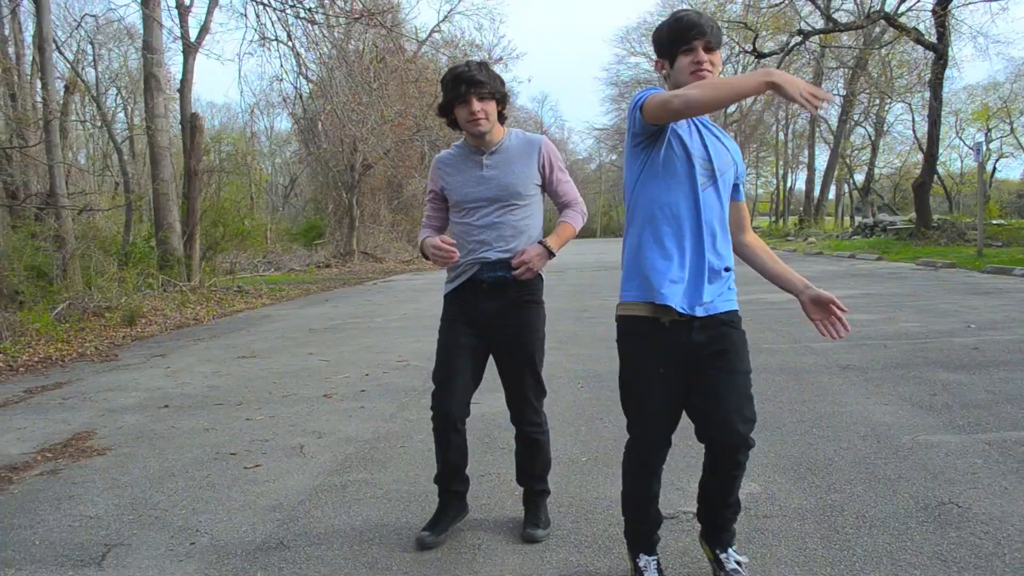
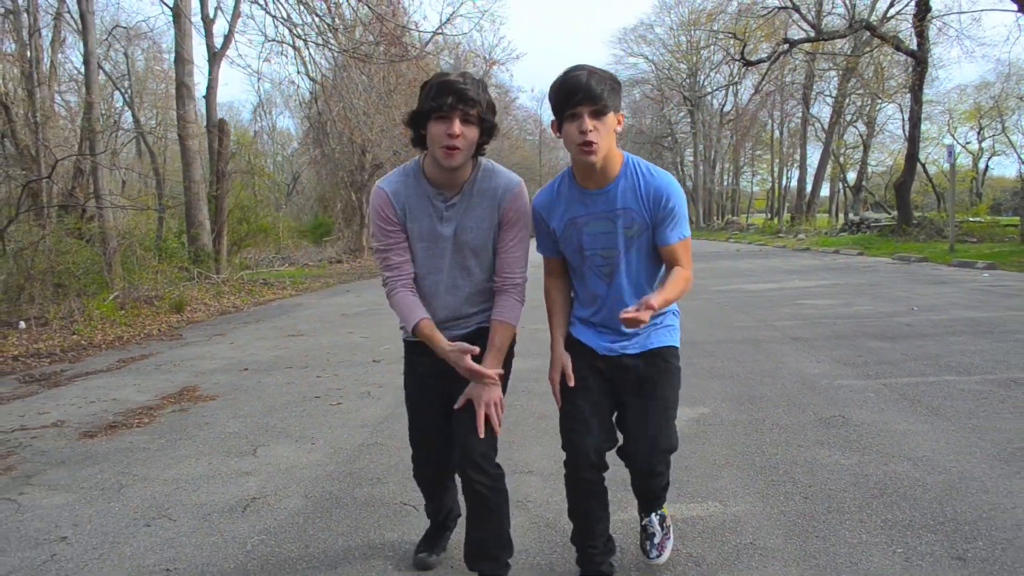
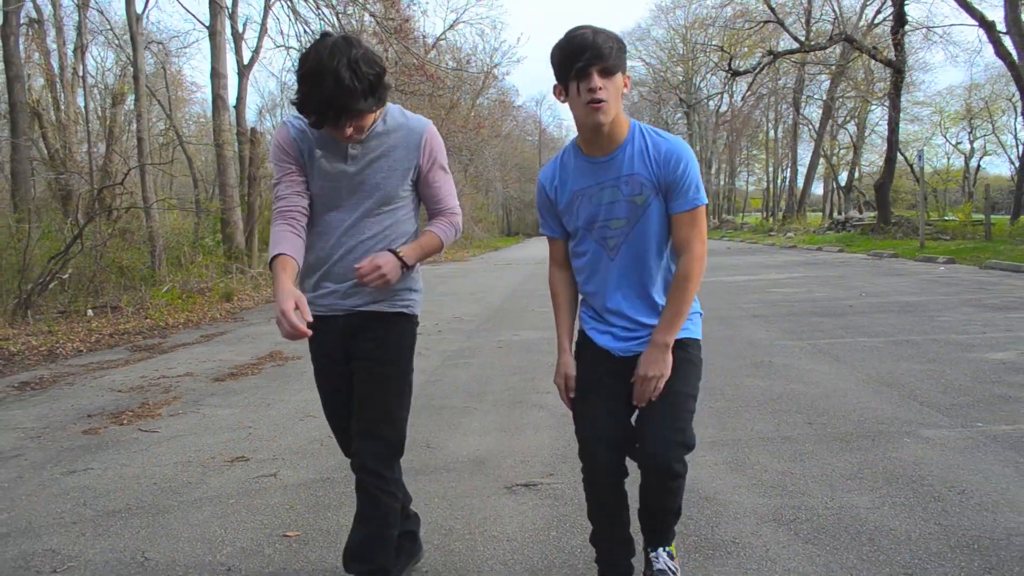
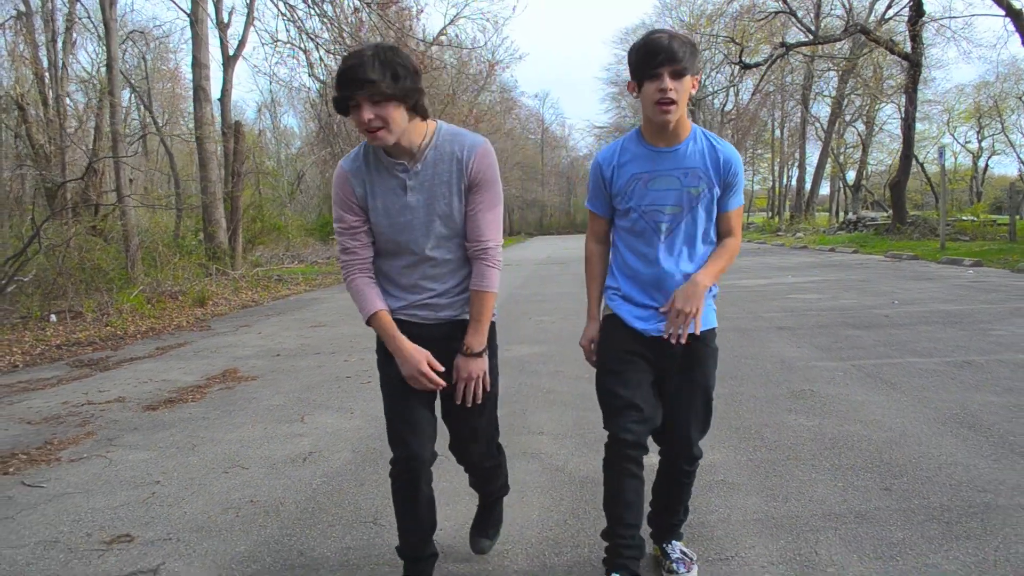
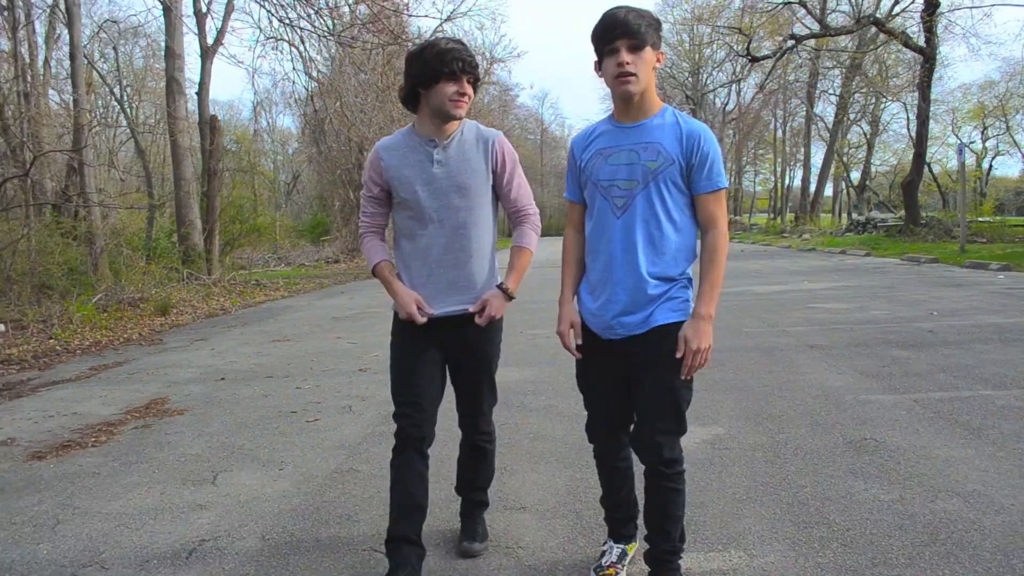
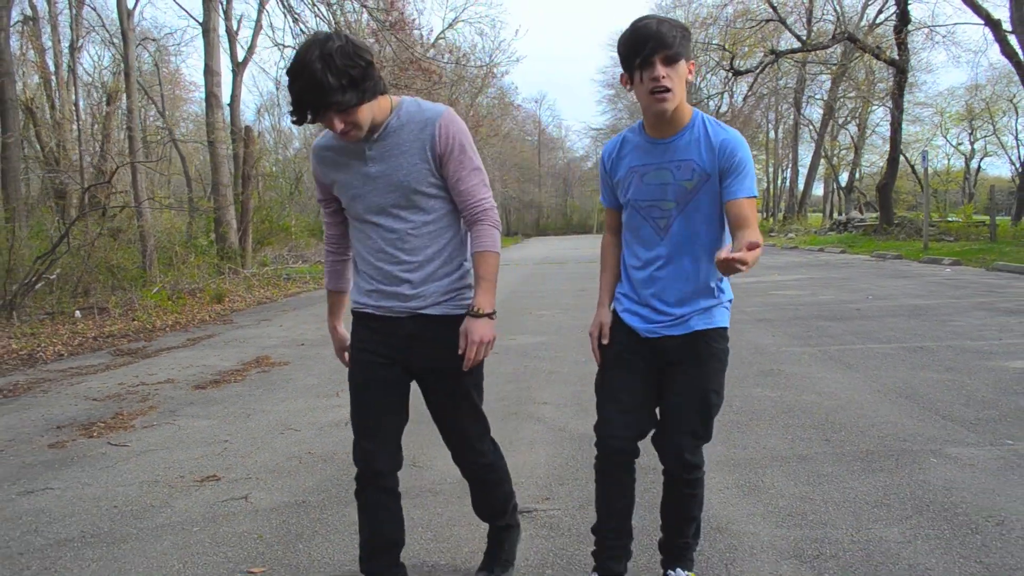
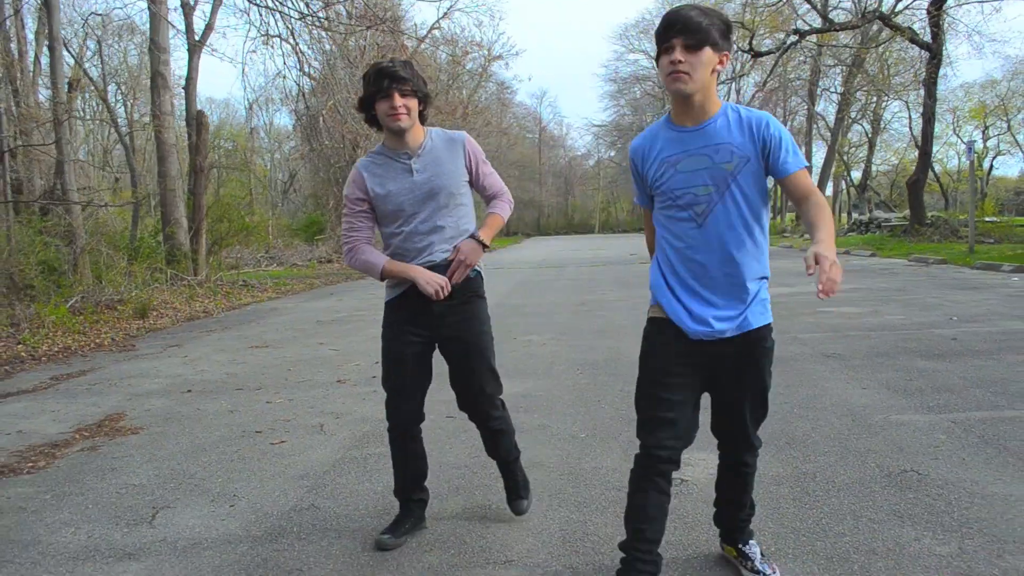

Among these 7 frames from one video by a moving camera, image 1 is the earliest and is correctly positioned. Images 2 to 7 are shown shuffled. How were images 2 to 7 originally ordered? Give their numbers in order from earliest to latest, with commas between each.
7, 5, 2, 4, 6, 3
